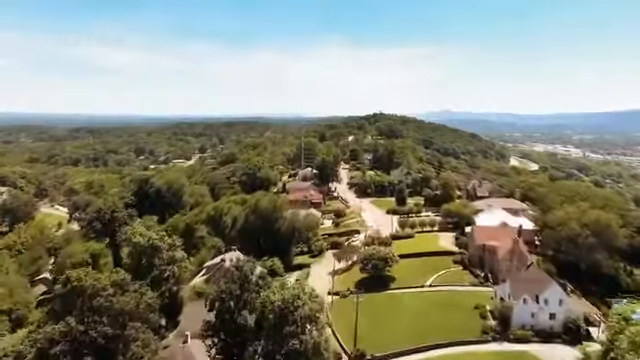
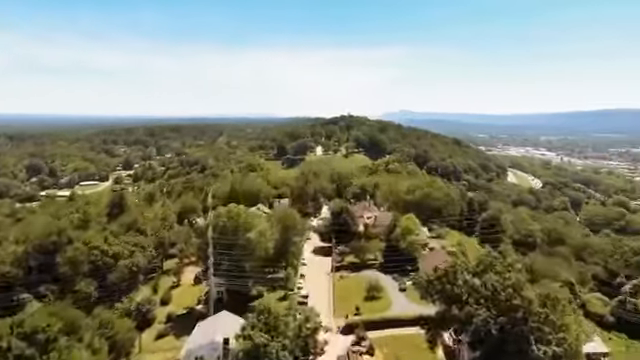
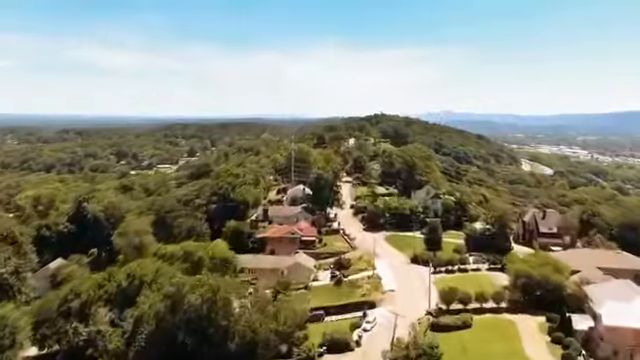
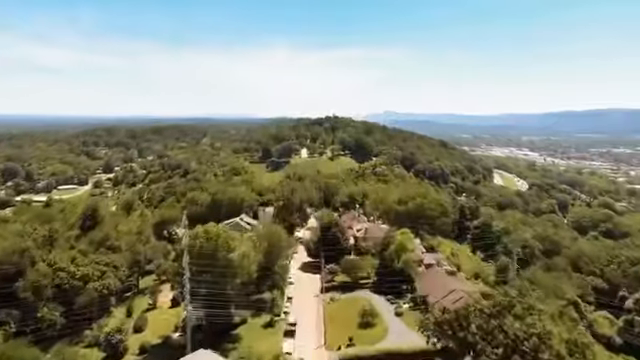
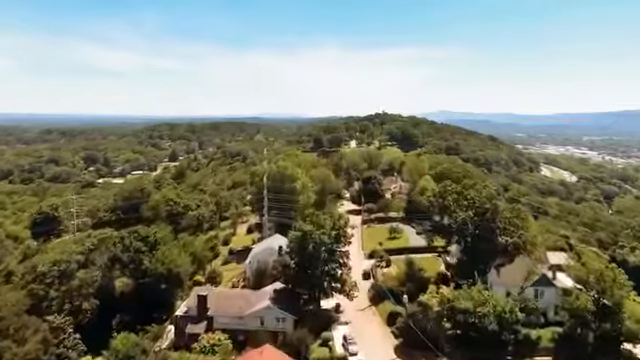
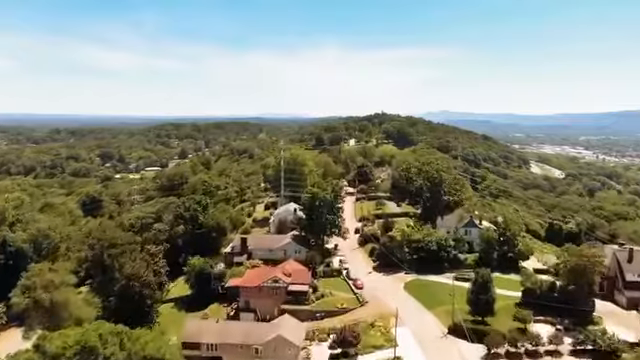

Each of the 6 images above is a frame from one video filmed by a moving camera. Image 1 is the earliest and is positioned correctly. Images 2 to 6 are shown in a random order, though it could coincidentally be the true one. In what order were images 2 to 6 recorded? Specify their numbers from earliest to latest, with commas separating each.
3, 6, 5, 2, 4
